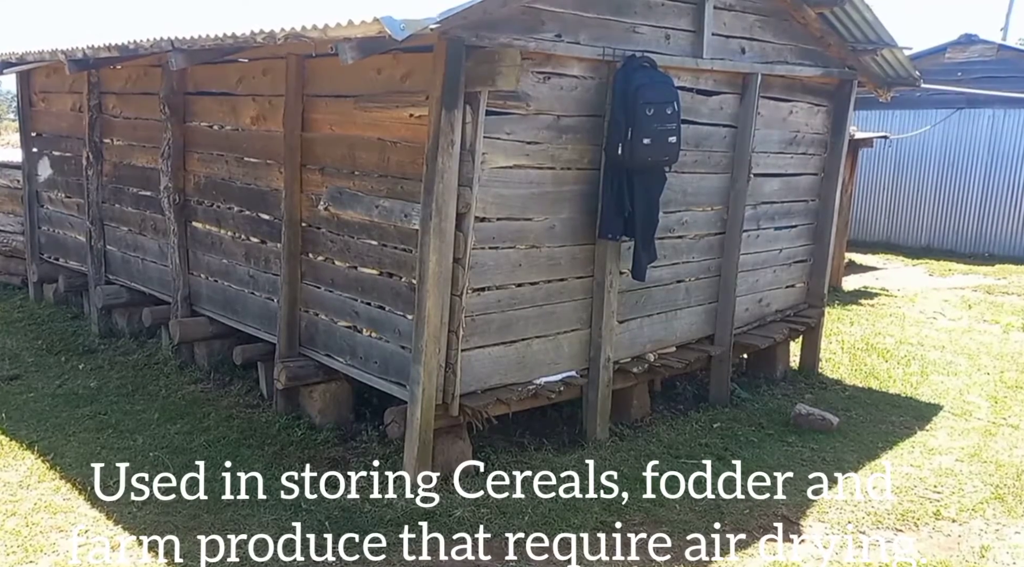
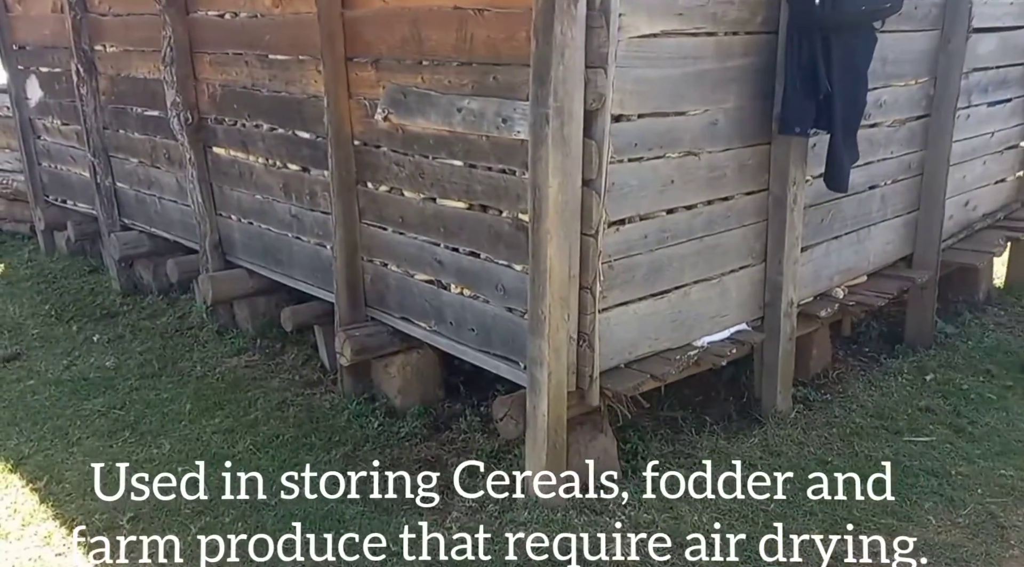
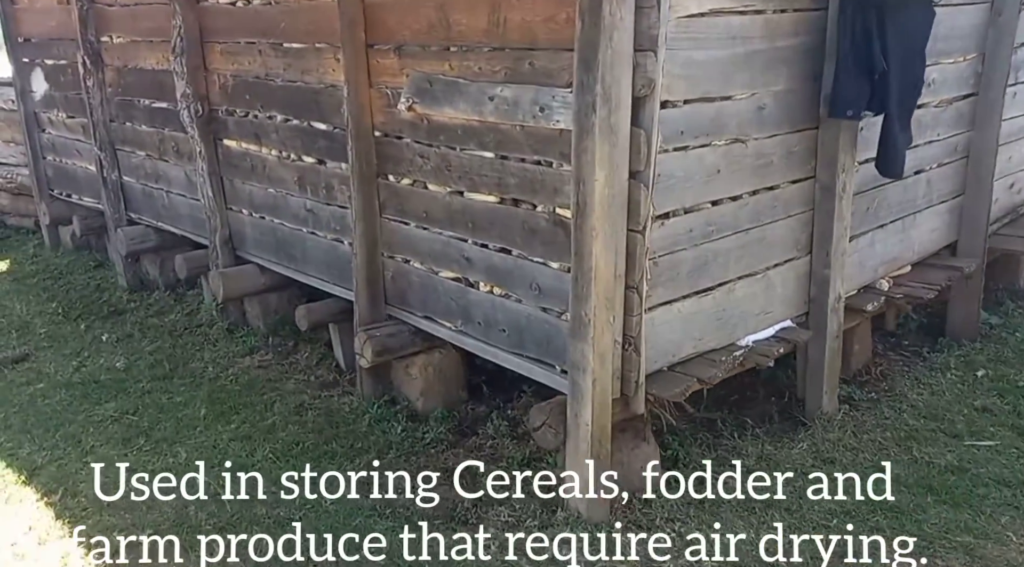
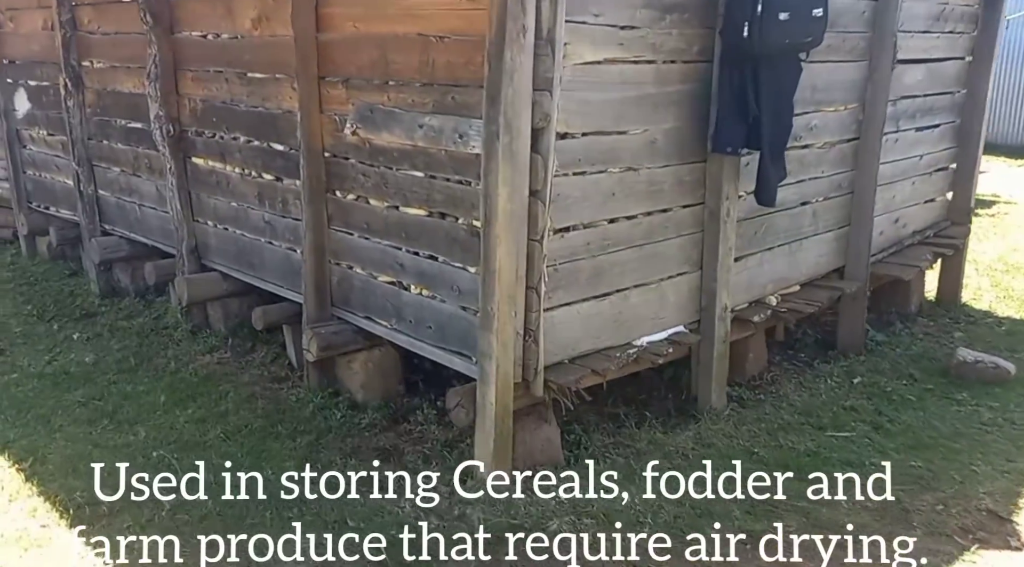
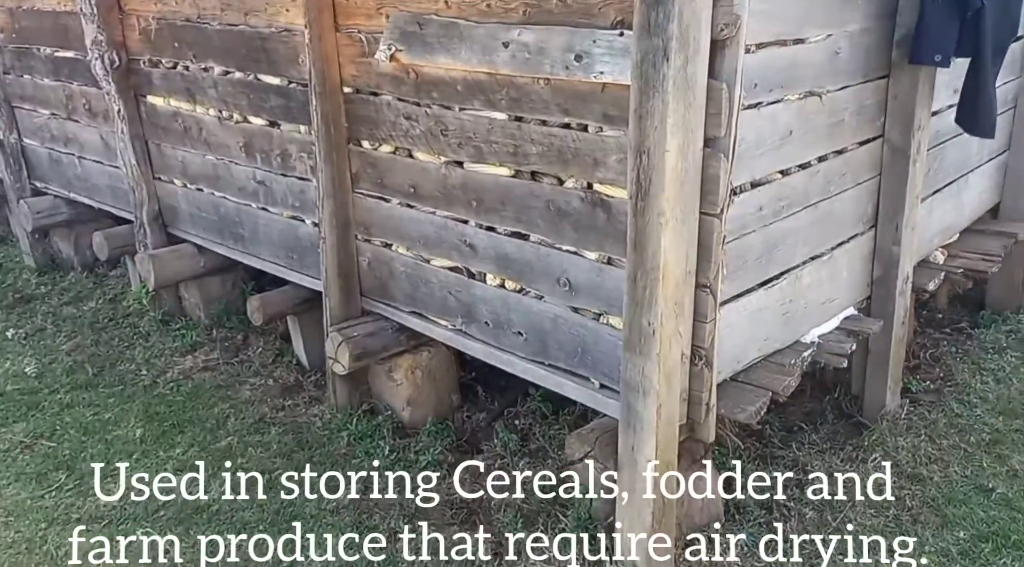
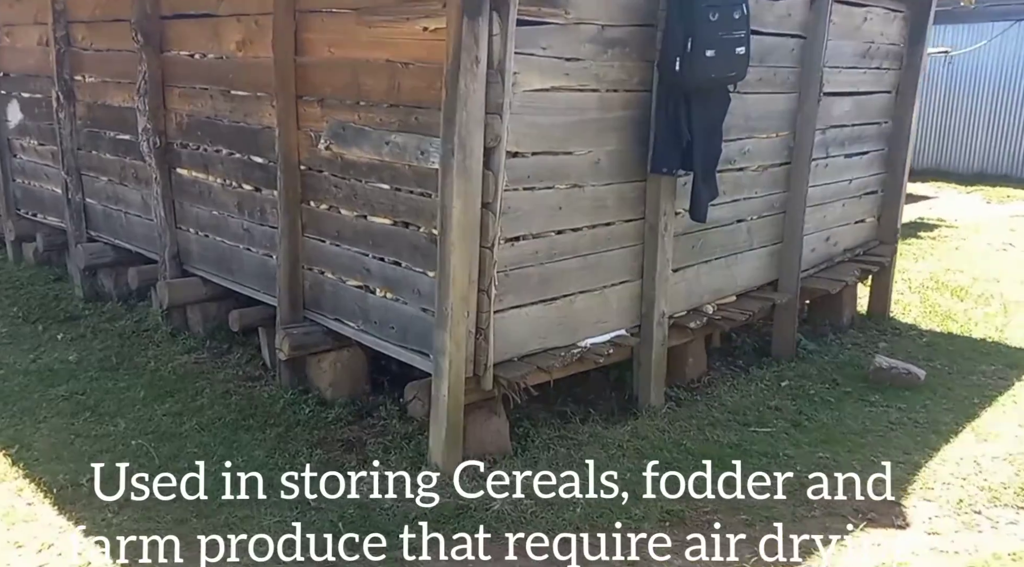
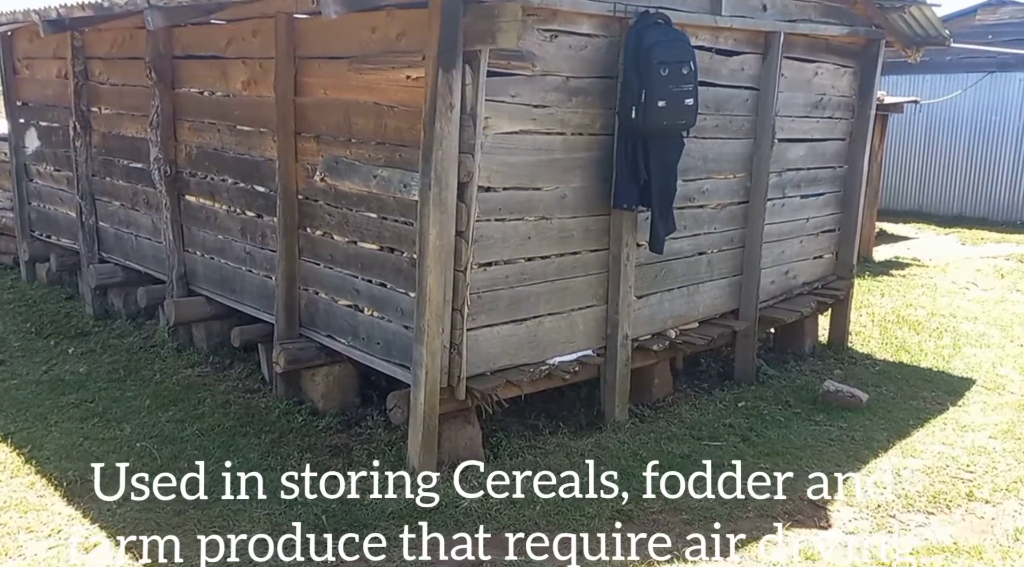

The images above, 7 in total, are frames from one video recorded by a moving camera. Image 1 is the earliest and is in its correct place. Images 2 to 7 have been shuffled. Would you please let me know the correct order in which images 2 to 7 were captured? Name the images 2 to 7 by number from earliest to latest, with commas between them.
7, 6, 4, 2, 3, 5
